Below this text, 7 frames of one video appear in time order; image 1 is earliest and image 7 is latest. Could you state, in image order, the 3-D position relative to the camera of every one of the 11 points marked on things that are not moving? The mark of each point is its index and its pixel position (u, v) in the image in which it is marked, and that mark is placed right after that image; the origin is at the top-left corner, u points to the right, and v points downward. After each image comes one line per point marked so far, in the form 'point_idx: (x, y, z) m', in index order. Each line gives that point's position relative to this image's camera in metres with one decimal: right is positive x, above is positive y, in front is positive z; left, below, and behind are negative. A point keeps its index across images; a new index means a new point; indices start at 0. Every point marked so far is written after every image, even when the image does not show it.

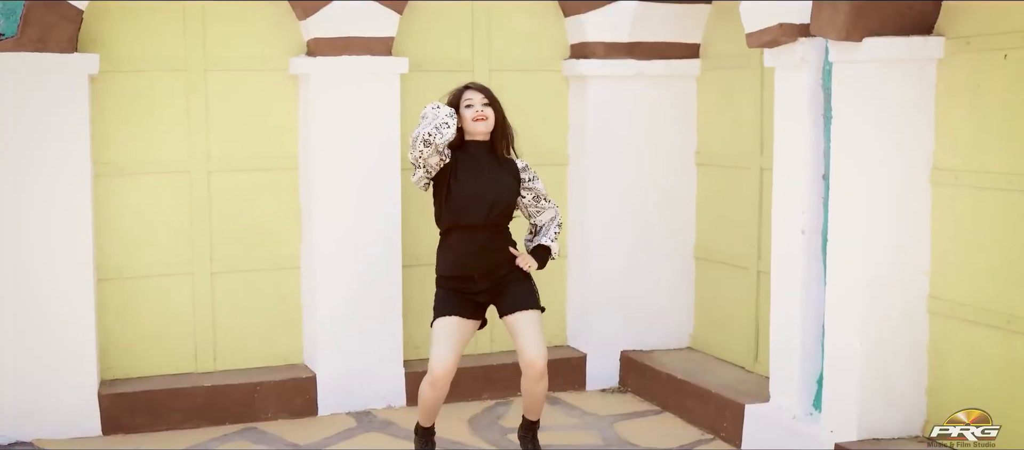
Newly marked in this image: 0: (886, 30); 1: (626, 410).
0: (+1.0, +0.5, +4.0) m
1: (+0.4, -0.6, +4.9) m
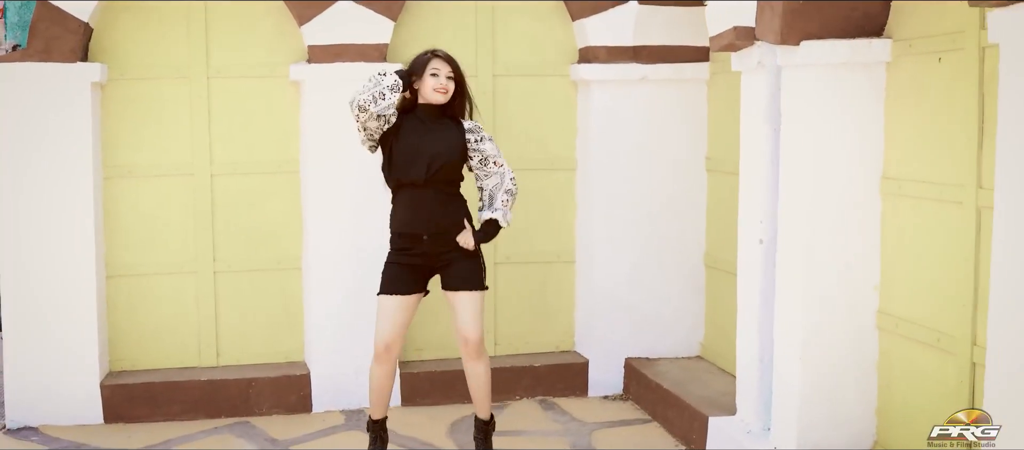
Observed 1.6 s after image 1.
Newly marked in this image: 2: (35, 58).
0: (+0.8, +0.5, +3.8) m
1: (+0.3, -0.7, +4.9) m
2: (-1.5, +0.5, +4.6) m
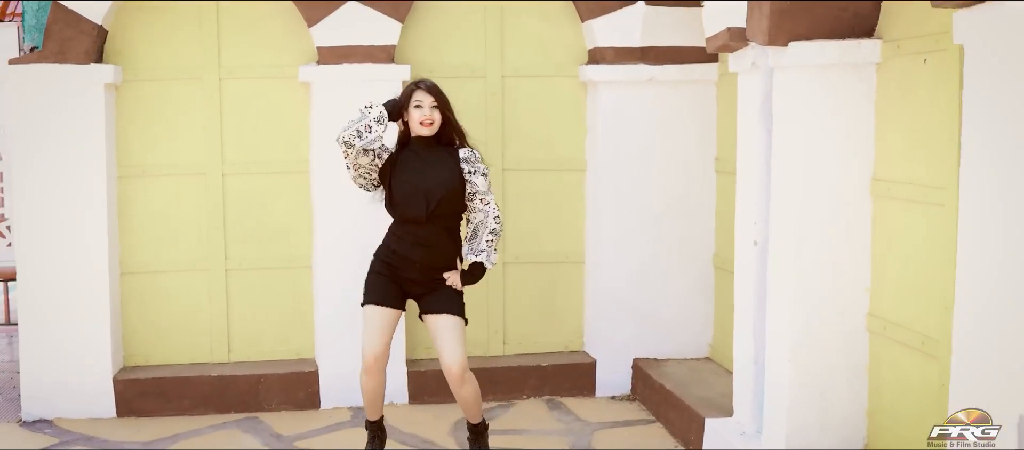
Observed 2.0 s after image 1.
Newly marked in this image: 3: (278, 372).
0: (+0.8, +0.5, +3.8) m
1: (+0.3, -0.7, +4.9) m
2: (-1.5, +0.5, +4.7) m
3: (-0.8, -0.5, +5.0) m
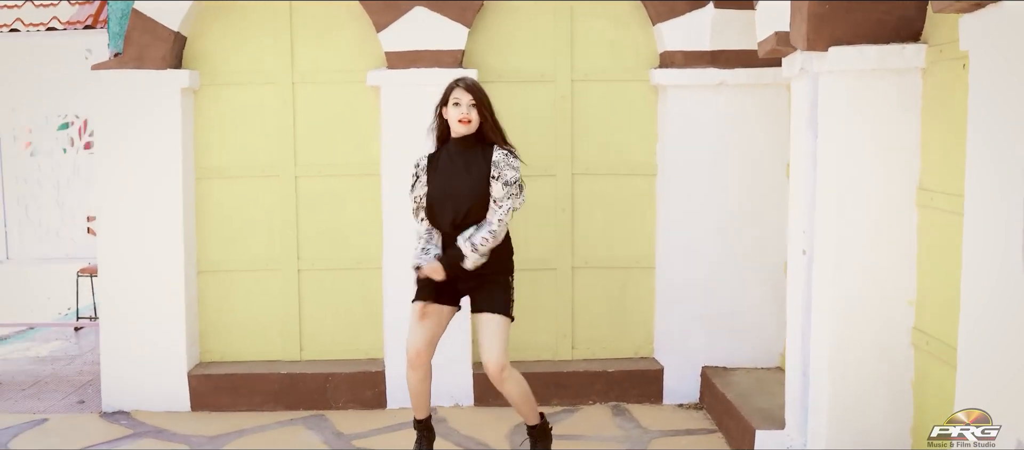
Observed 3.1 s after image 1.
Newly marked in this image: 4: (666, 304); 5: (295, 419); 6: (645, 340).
0: (+0.9, +0.5, +3.7) m
1: (+0.6, -0.7, +4.9) m
2: (-1.3, +0.5, +4.9) m
3: (-0.6, -0.5, +5.1) m
4: (+0.6, -0.3, +5.1) m
5: (-0.8, -0.7, +5.0) m
6: (+0.5, -0.4, +5.3) m
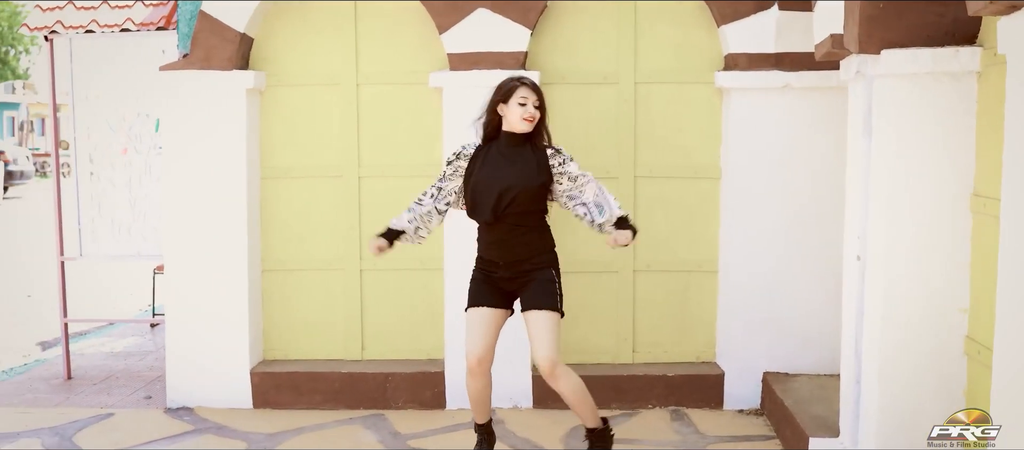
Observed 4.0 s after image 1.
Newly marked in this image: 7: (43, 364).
0: (+1.0, +0.5, +3.6) m
1: (+0.7, -0.7, +4.8) m
2: (-1.1, +0.6, +5.0) m
3: (-0.4, -0.5, +5.1) m
4: (+0.8, -0.3, +5.1) m
5: (-0.6, -0.7, +5.0) m
6: (+0.7, -0.4, +5.2) m
7: (-2.0, -0.6, +6.1) m
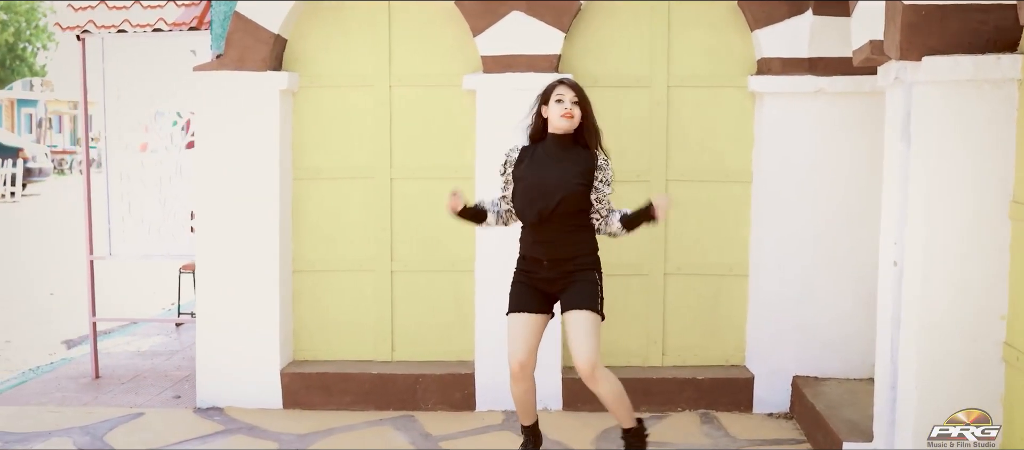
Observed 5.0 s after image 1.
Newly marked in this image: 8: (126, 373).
0: (+1.1, +0.5, +3.6) m
1: (+0.8, -0.7, +4.8) m
2: (-1.0, +0.6, +5.0) m
3: (-0.3, -0.5, +5.1) m
4: (+0.9, -0.3, +5.1) m
5: (-0.4, -0.7, +5.0) m
6: (+0.8, -0.5, +5.2) m
7: (-1.9, -0.6, +6.1) m
8: (-1.6, -0.6, +5.9) m
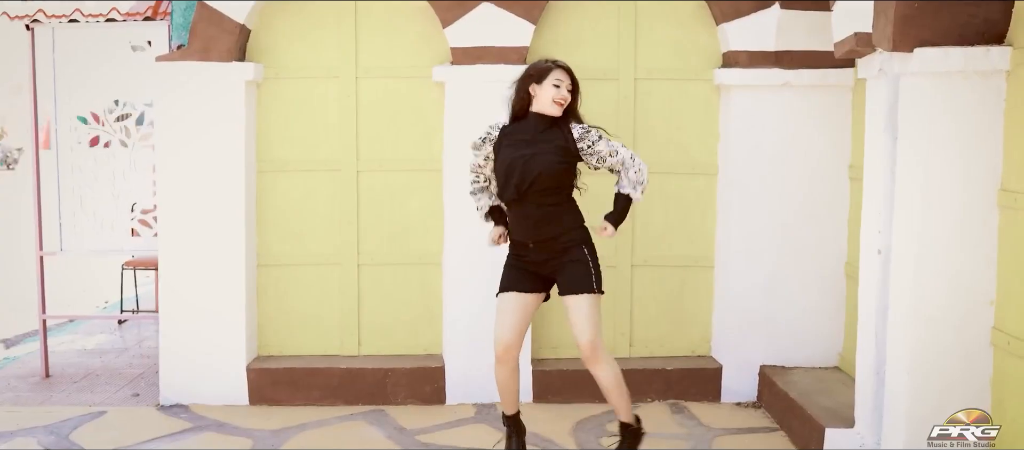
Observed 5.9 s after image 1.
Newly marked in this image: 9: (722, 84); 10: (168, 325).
0: (+1.1, +0.5, +3.7) m
1: (+0.8, -0.7, +4.9) m
2: (-1.1, +0.6, +4.9) m
3: (-0.4, -0.5, +5.1) m
4: (+0.8, -0.3, +5.1) m
5: (-0.5, -0.7, +5.0) m
6: (+0.7, -0.4, +5.3) m
7: (-2.1, -0.6, +5.9) m
8: (-1.7, -0.6, +5.7) m
9: (+0.7, +0.5, +5.0) m
10: (-1.2, -0.4, +5.0) m
